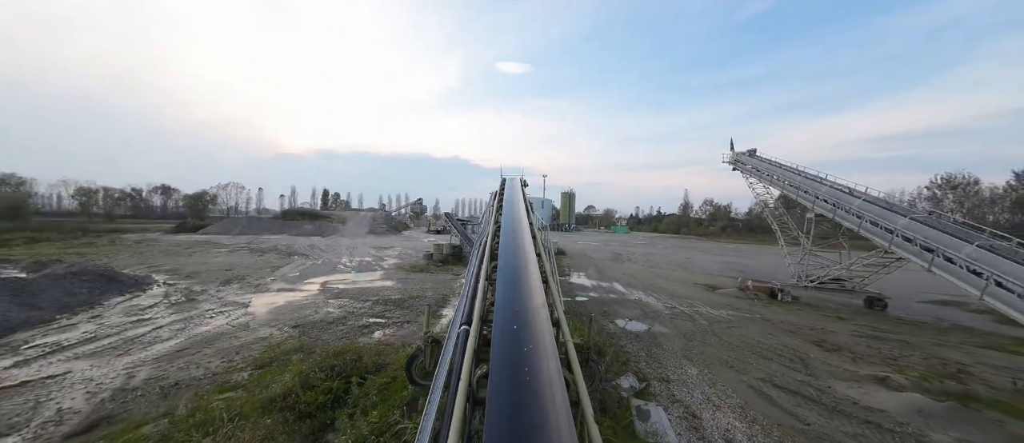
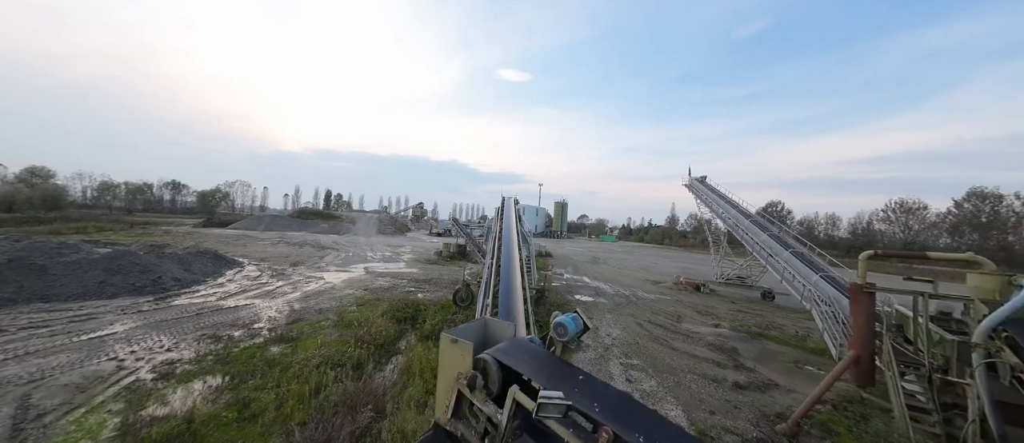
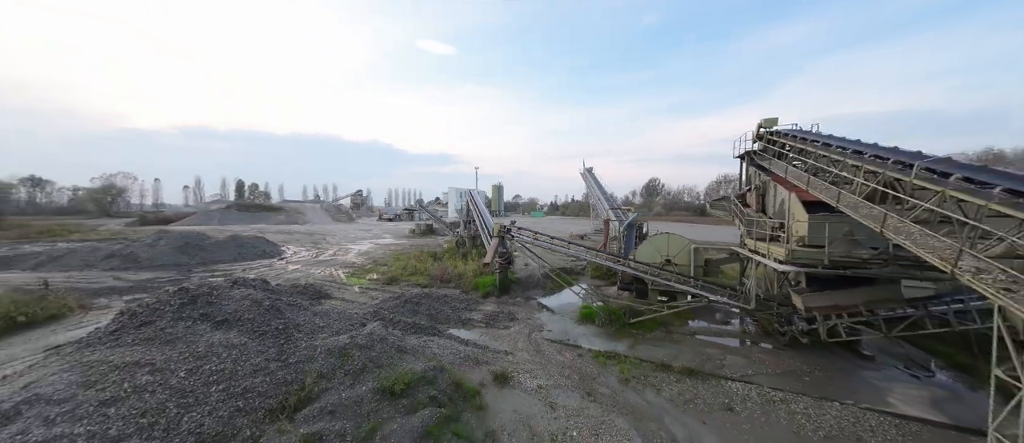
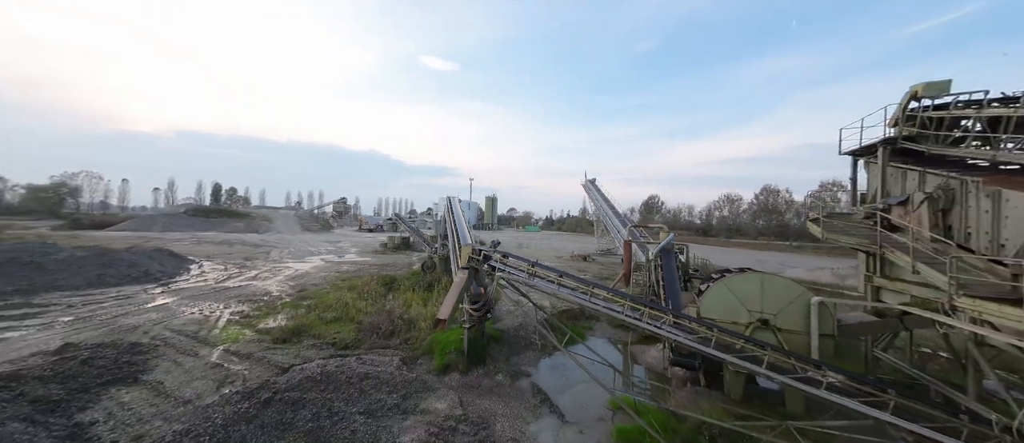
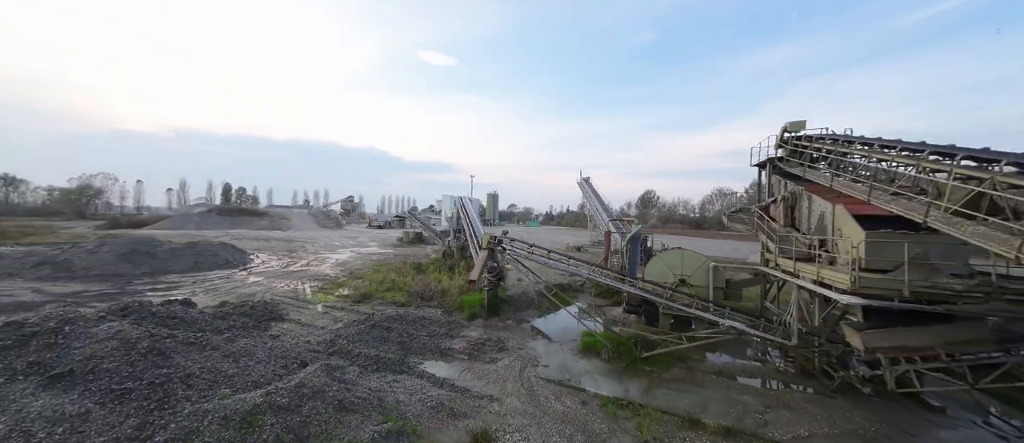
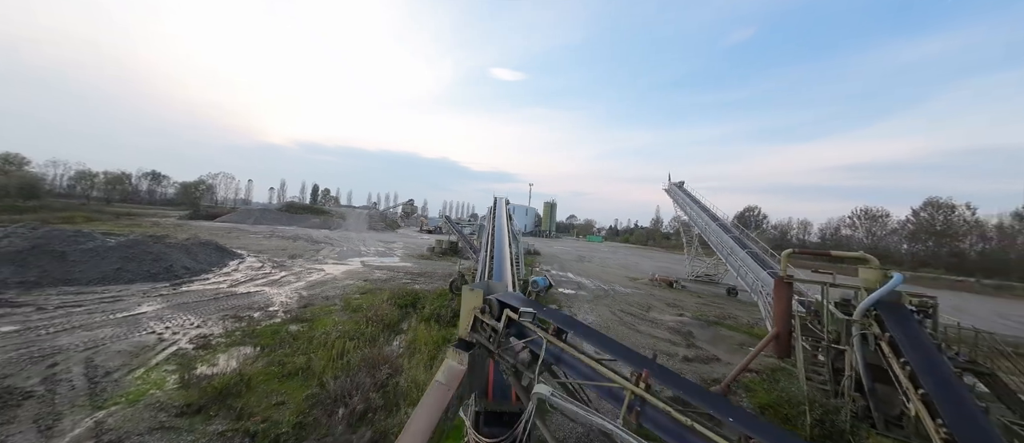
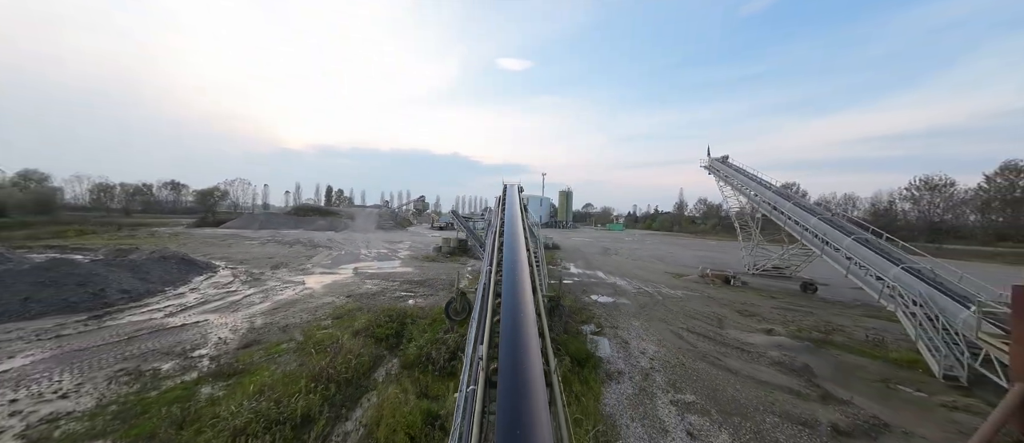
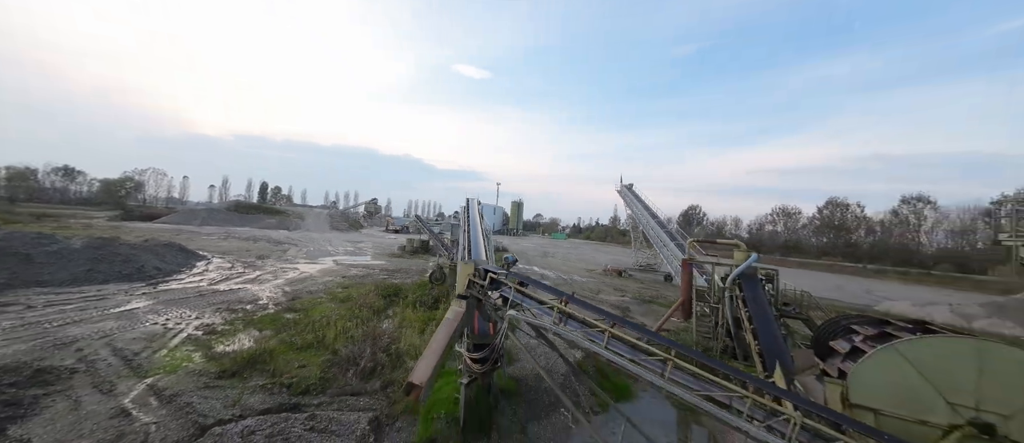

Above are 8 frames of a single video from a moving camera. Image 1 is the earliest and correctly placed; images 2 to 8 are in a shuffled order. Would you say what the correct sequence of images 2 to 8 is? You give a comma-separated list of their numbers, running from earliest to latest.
7, 2, 6, 8, 4, 5, 3
